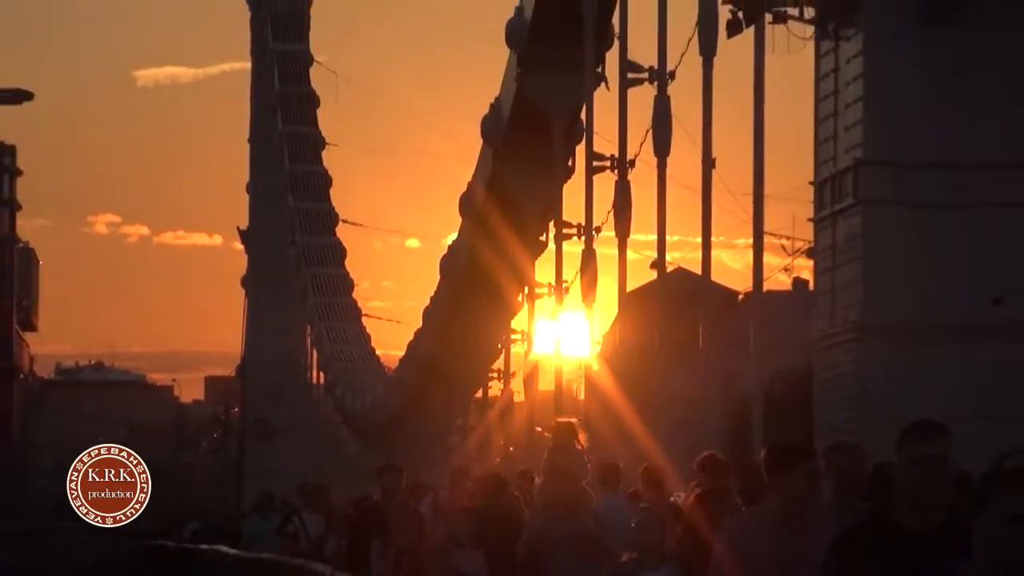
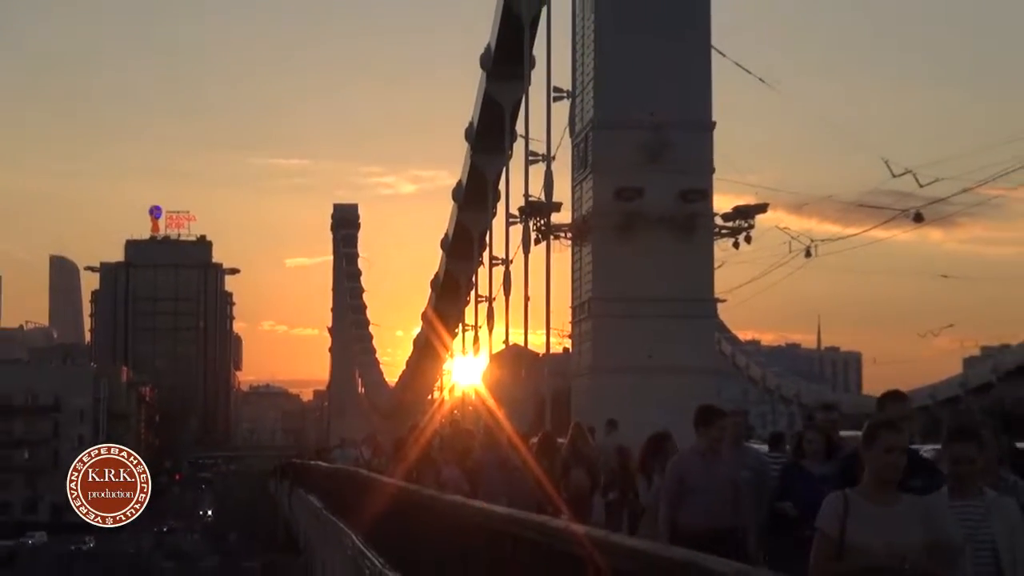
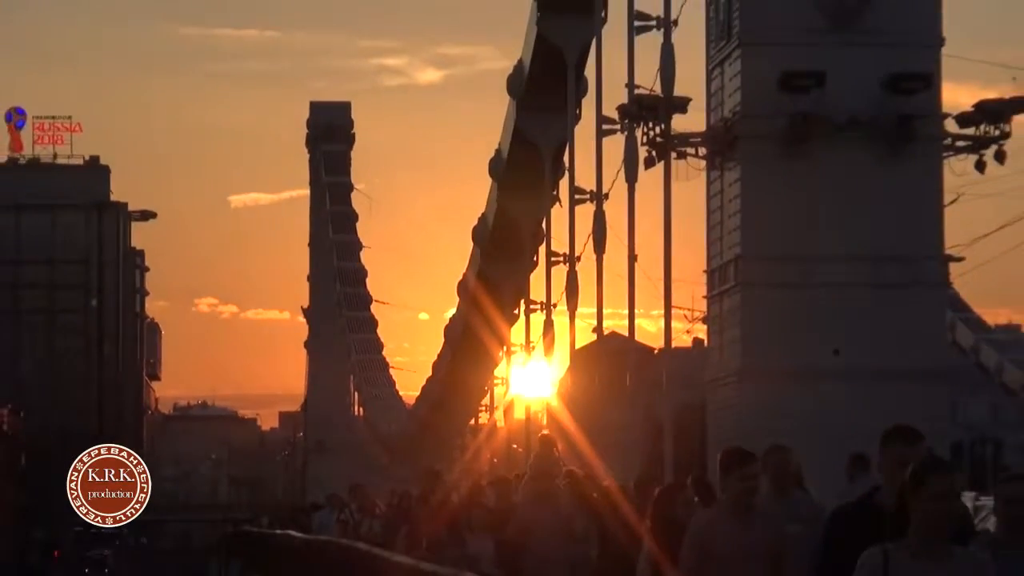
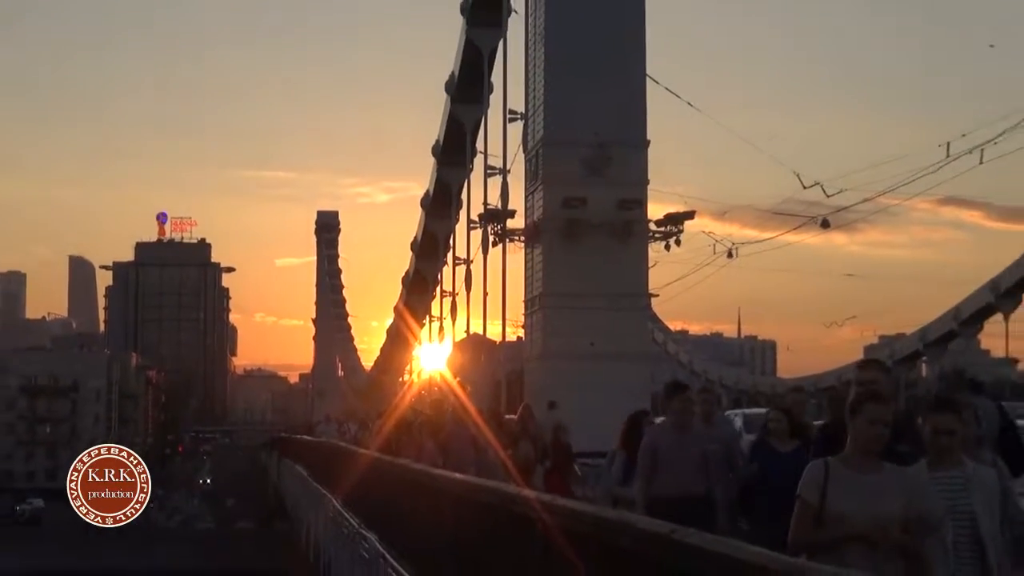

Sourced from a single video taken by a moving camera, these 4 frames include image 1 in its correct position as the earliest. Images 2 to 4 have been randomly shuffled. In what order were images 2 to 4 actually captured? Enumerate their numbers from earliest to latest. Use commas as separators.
3, 2, 4
